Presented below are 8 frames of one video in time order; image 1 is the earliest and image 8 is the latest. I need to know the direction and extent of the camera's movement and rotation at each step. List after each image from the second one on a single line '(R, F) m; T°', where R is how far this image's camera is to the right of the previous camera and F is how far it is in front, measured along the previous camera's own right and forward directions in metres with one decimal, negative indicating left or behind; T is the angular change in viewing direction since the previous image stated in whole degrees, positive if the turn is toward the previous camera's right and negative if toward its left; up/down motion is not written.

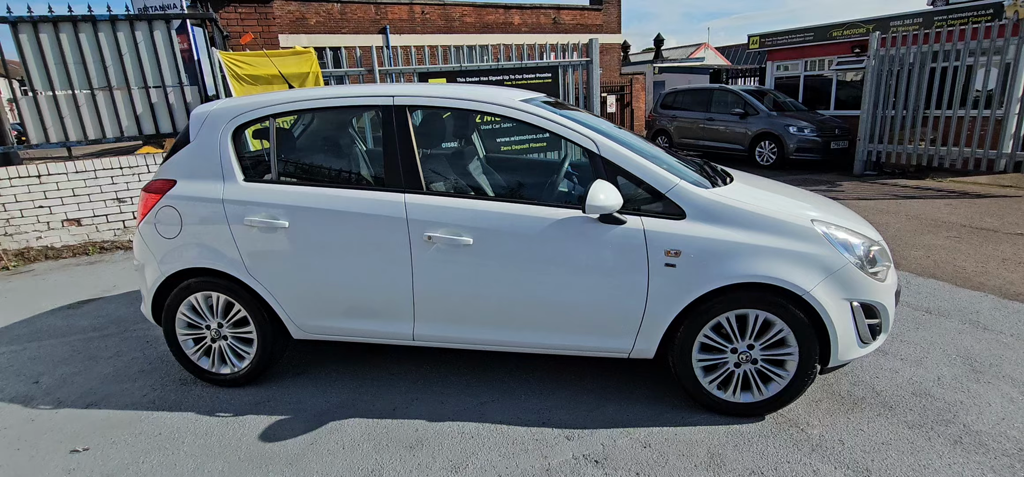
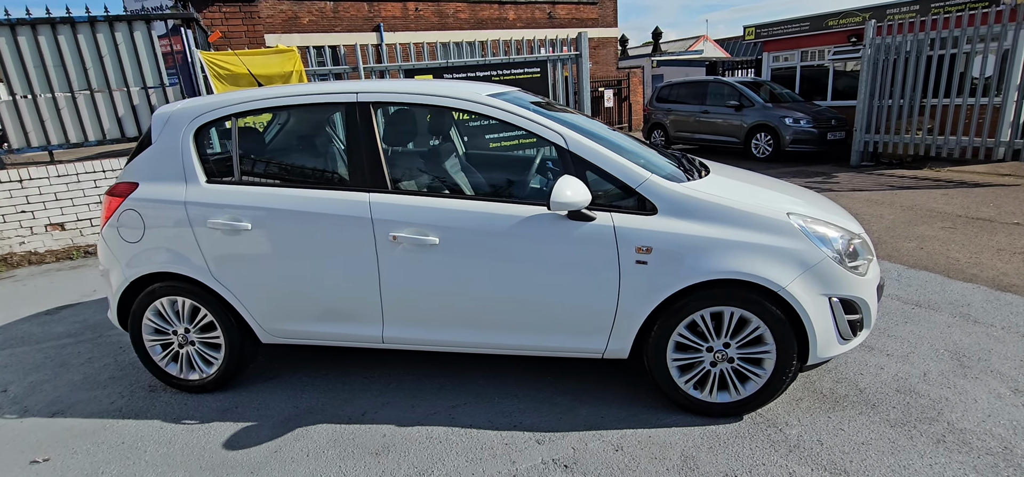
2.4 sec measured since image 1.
(+0.2, +0.1) m; 0°
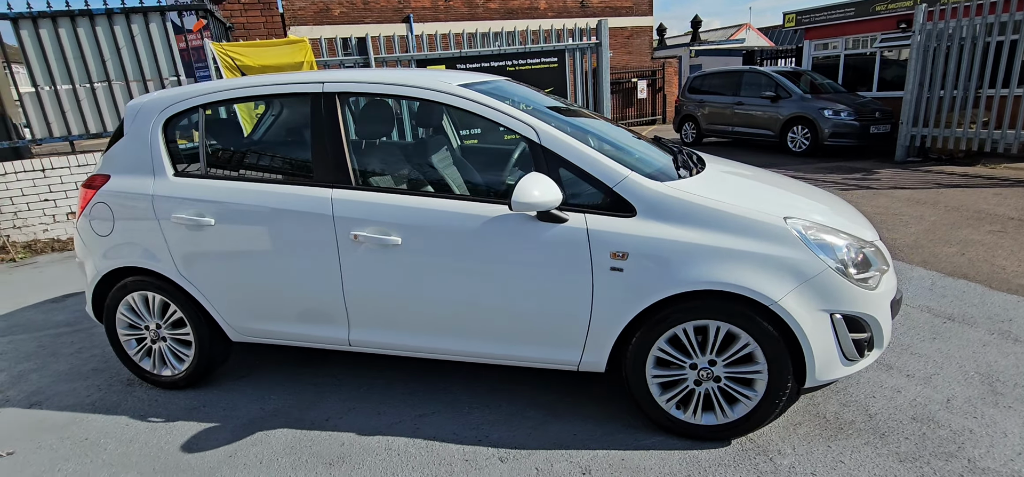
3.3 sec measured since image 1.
(+0.3, +0.2) m; -4°
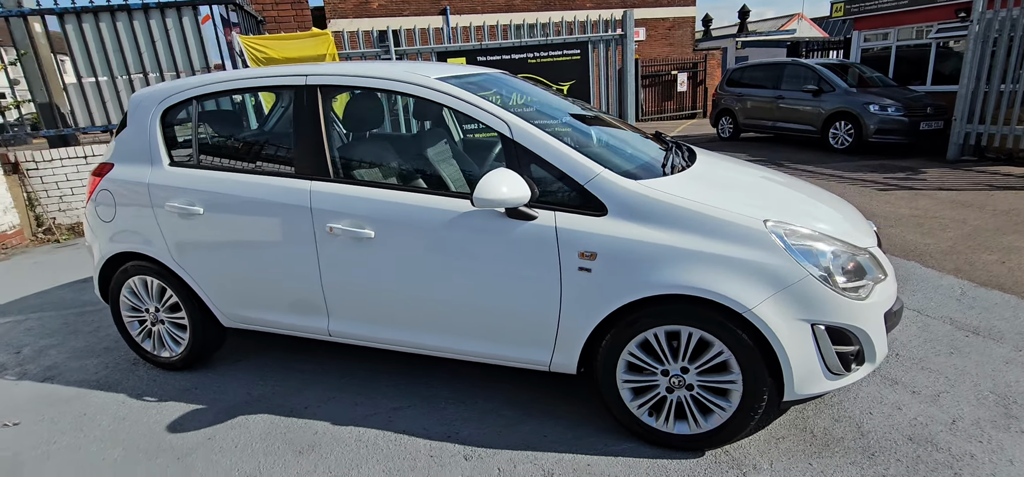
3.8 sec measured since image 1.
(+0.3, +0.1) m; -4°
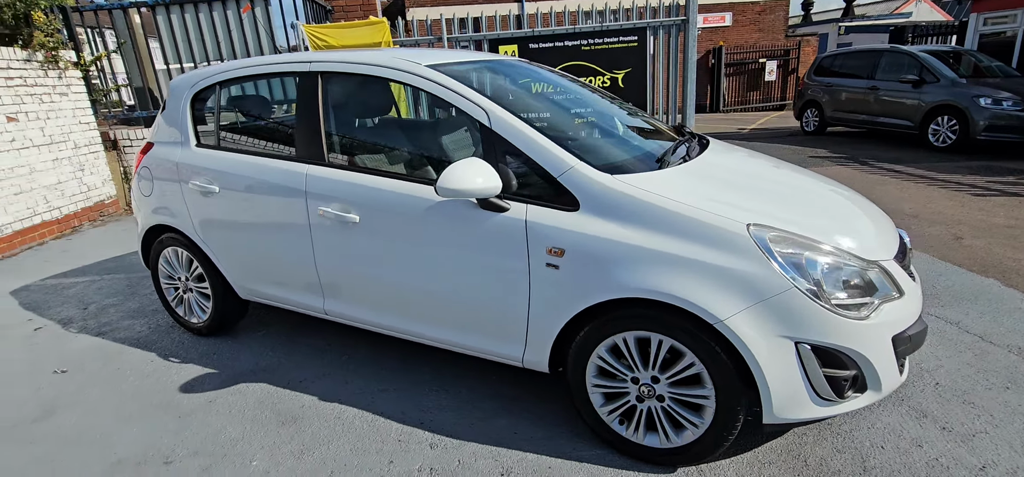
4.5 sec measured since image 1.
(+0.5, +0.1) m; -8°
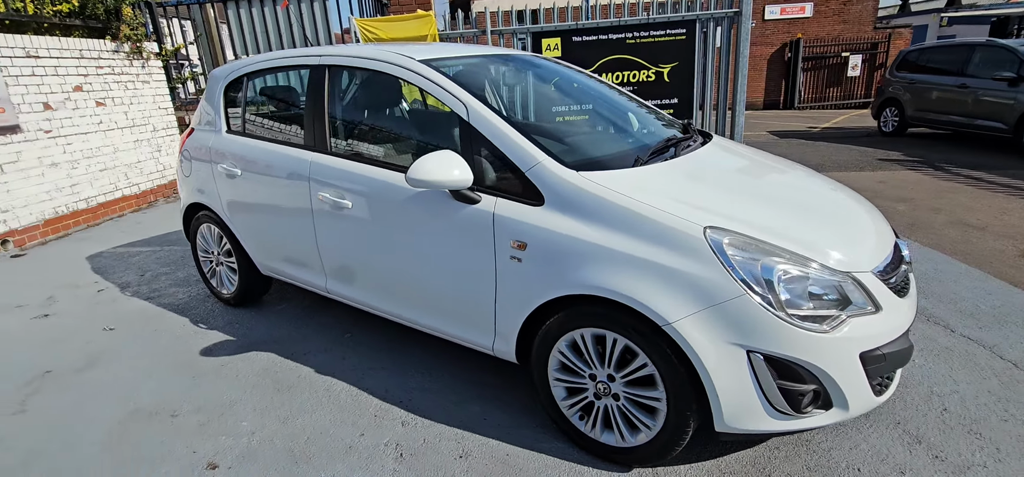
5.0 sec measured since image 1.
(+0.4, 0.0) m; -7°
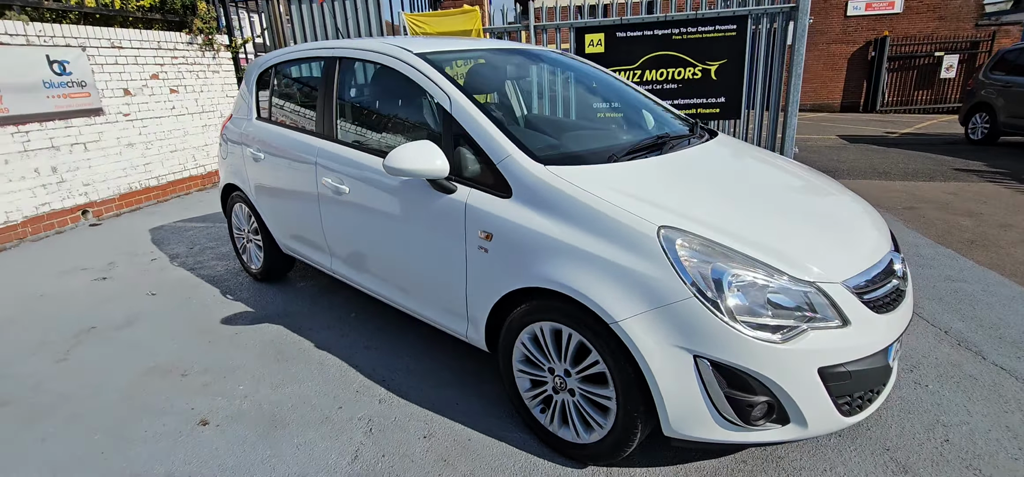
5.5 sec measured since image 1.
(+0.4, 0.0) m; -7°
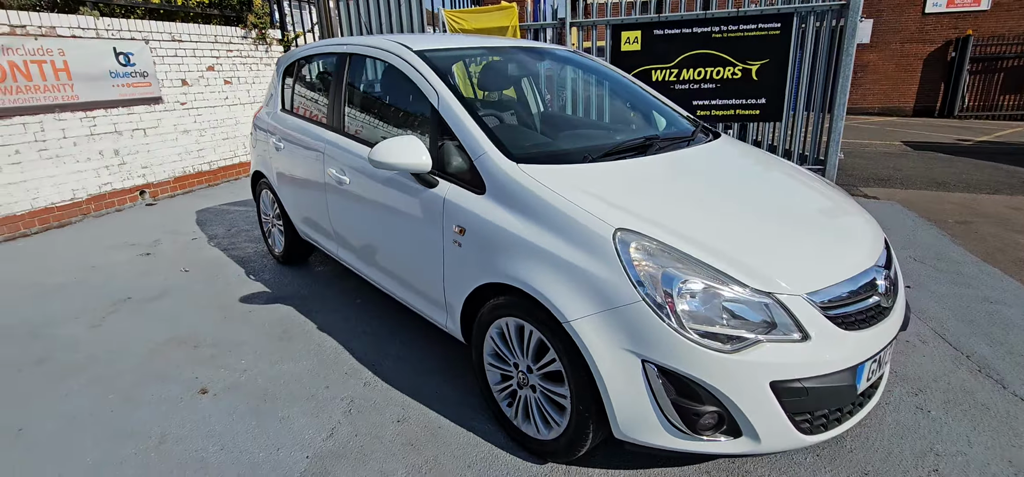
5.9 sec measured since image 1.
(+0.4, 0.0) m; -6°
